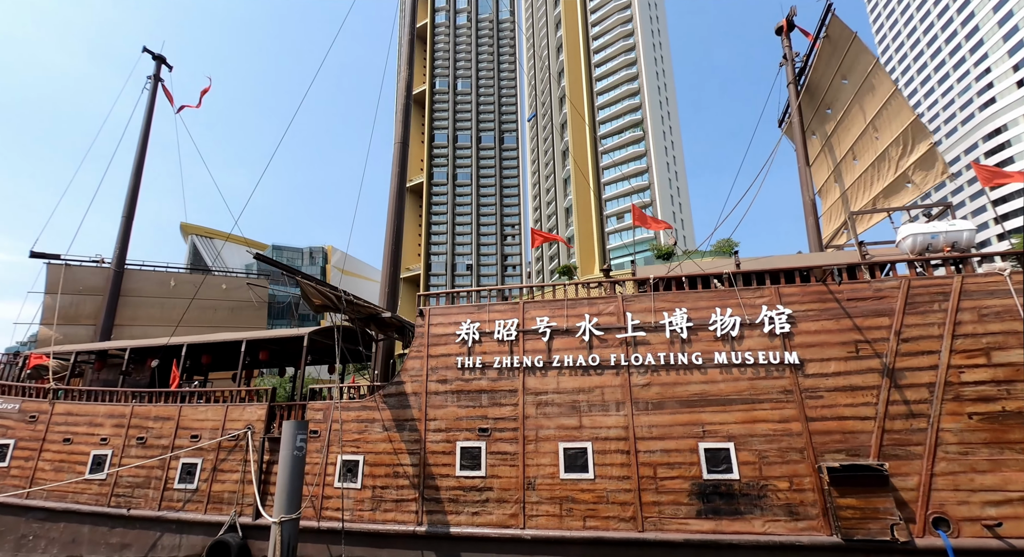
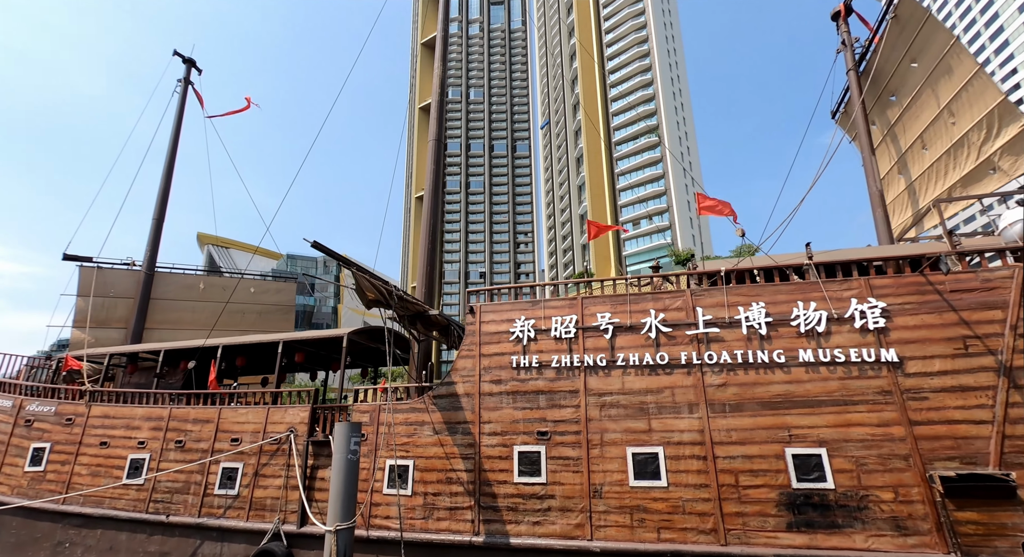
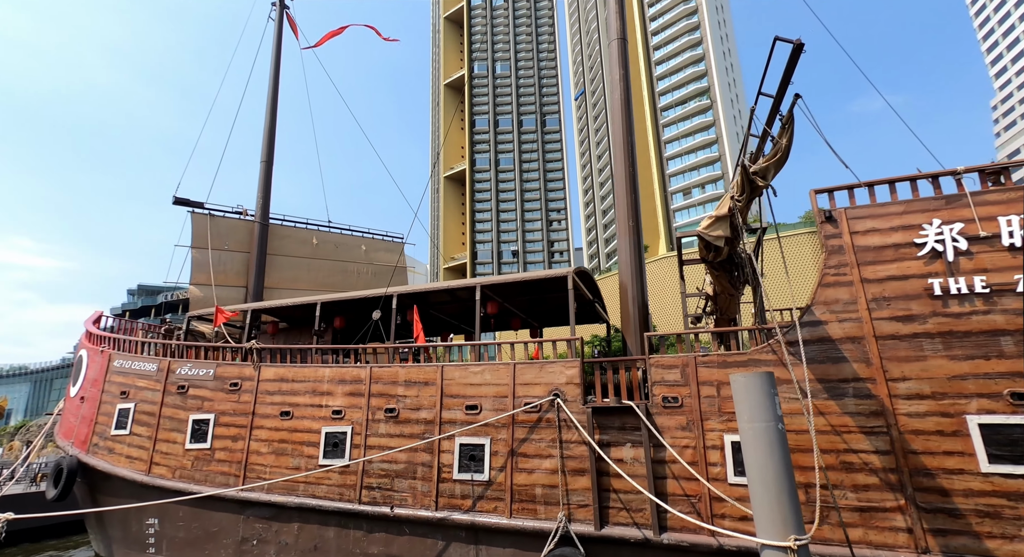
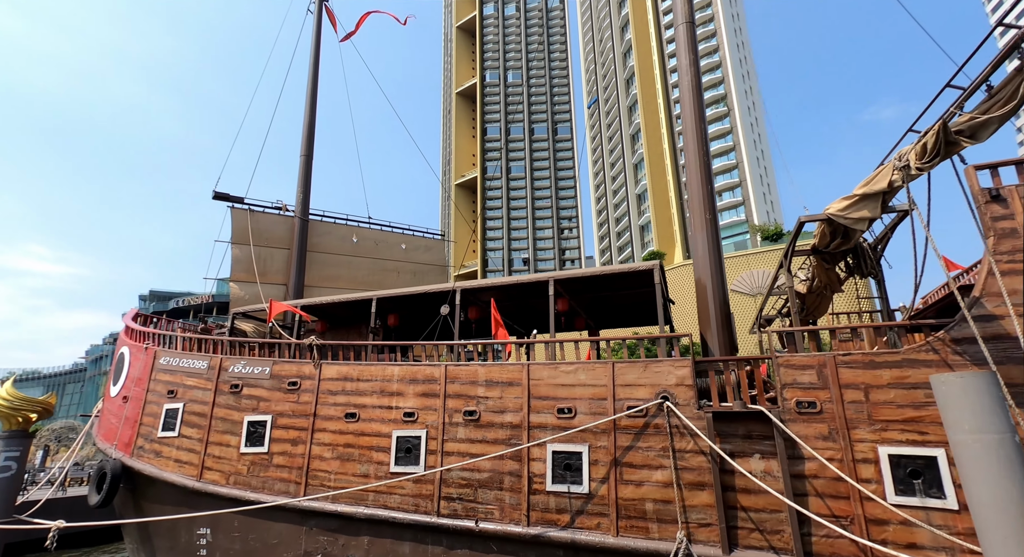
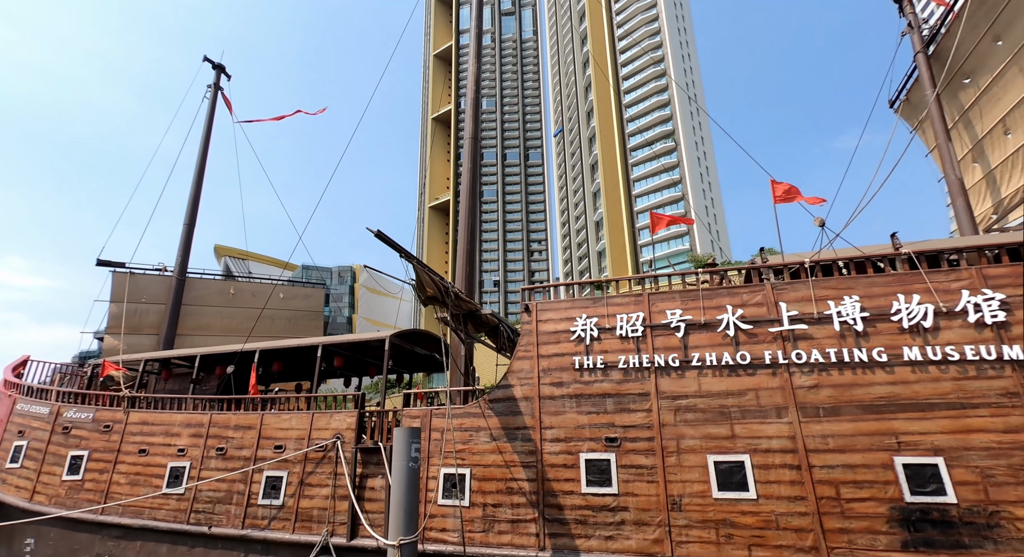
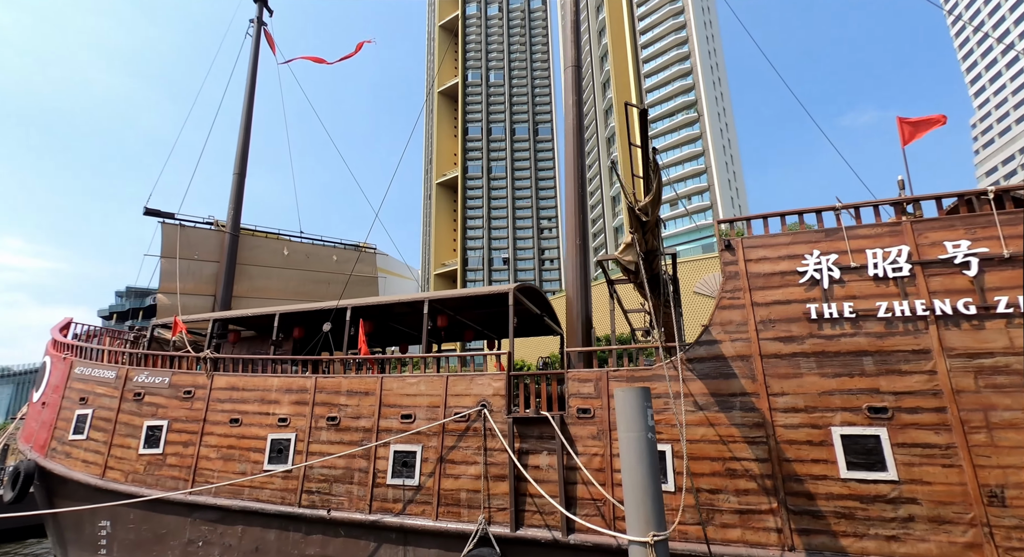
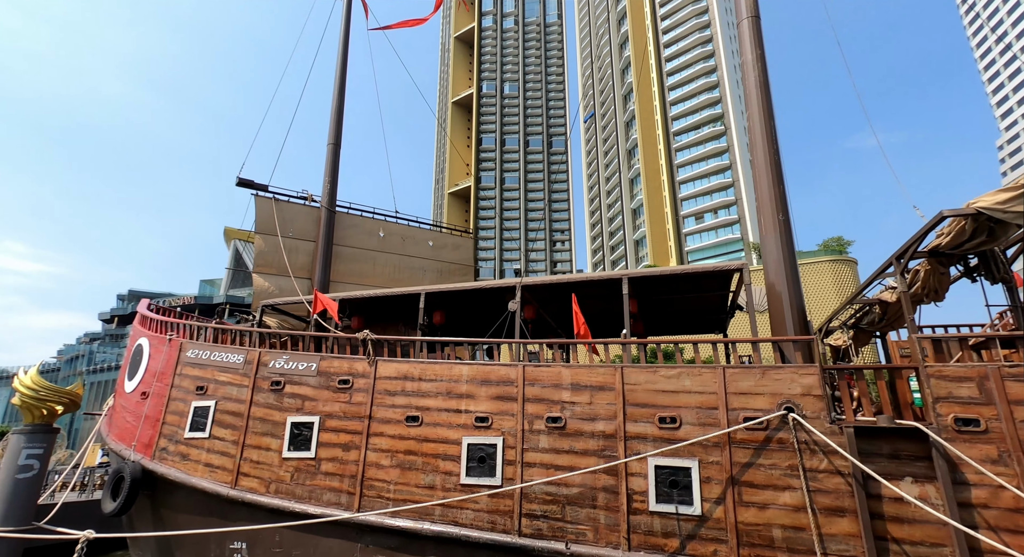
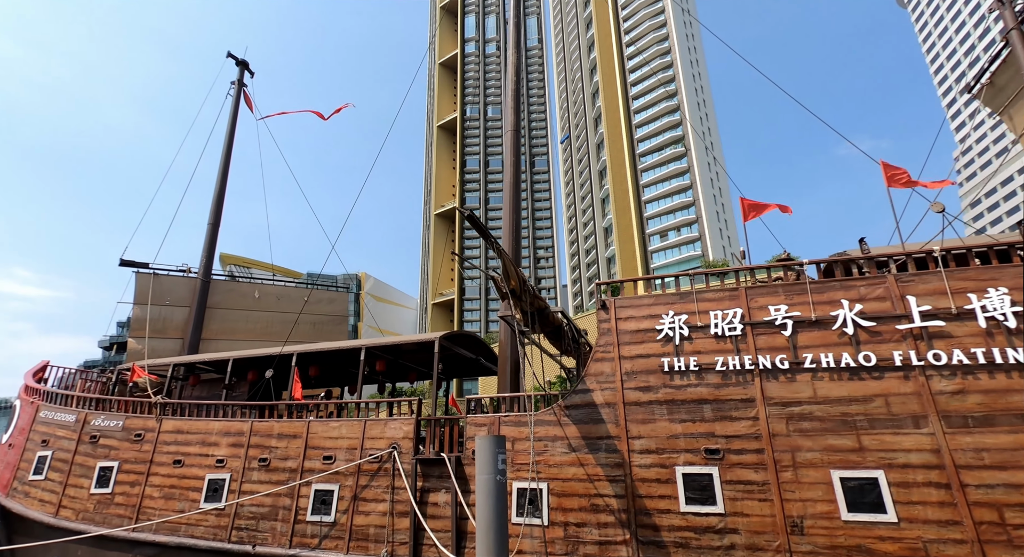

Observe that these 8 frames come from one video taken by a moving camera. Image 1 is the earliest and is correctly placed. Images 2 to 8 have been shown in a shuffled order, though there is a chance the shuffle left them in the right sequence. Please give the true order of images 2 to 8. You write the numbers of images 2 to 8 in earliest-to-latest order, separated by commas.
2, 5, 8, 6, 3, 4, 7
